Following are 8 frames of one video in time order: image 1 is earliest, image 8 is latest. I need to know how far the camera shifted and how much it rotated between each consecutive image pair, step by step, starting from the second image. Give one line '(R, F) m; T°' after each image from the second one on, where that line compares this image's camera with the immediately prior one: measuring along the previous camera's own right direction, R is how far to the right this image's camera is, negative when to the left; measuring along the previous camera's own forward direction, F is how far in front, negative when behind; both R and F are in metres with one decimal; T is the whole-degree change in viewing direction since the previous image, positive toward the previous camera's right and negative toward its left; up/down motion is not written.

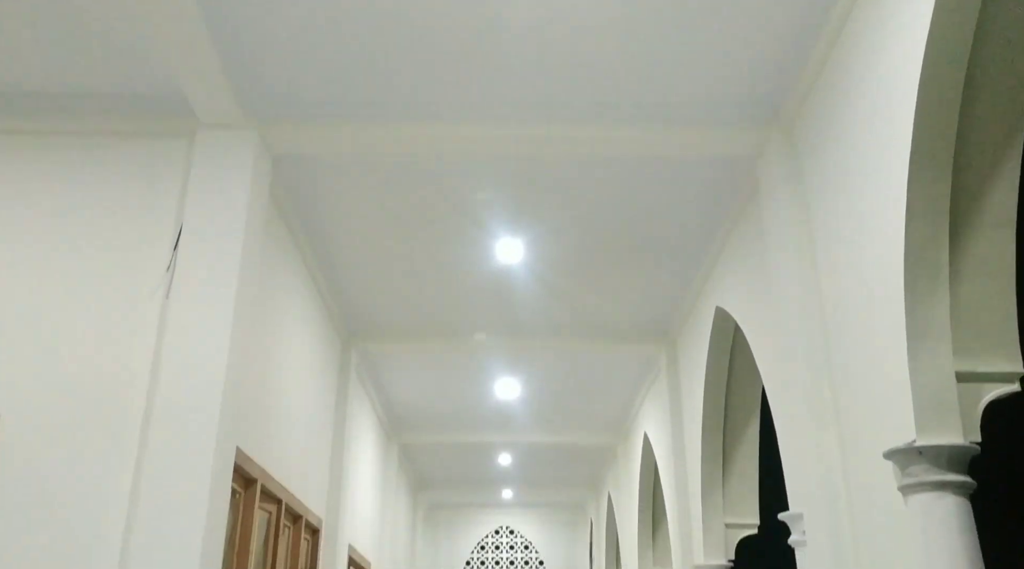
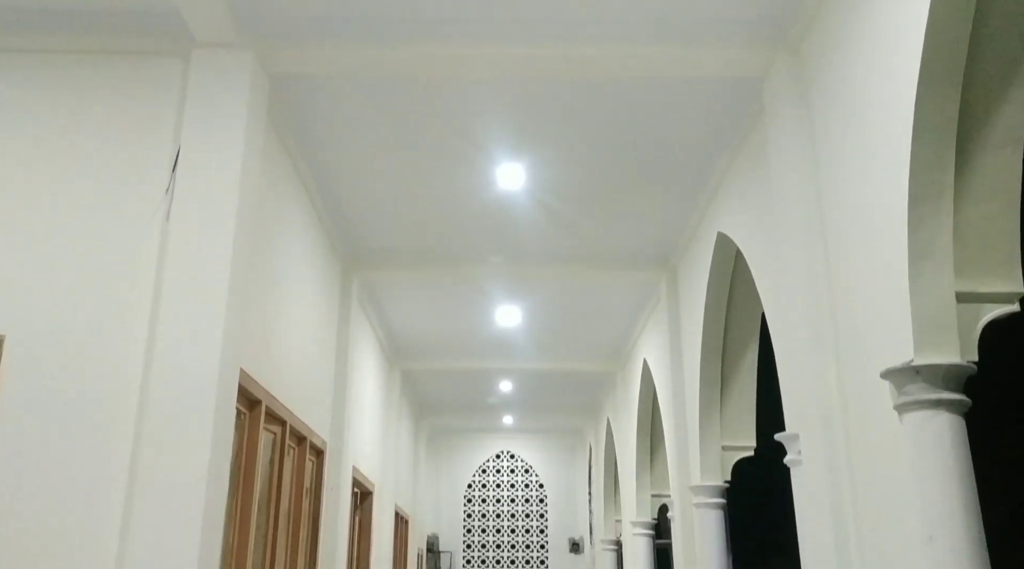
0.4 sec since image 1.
(0.0, 0.0) m; 0°
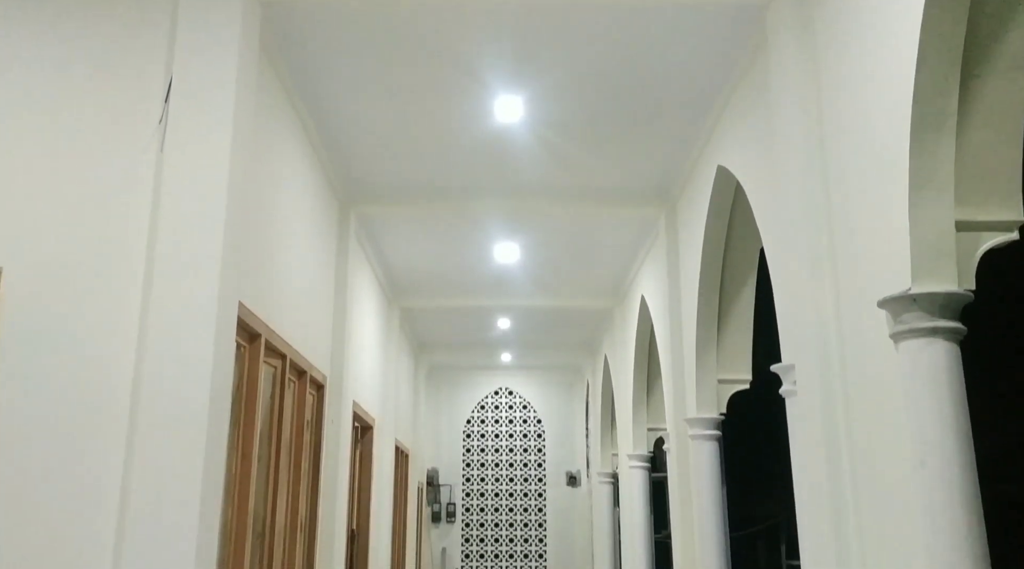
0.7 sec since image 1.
(0.0, 0.0) m; 0°
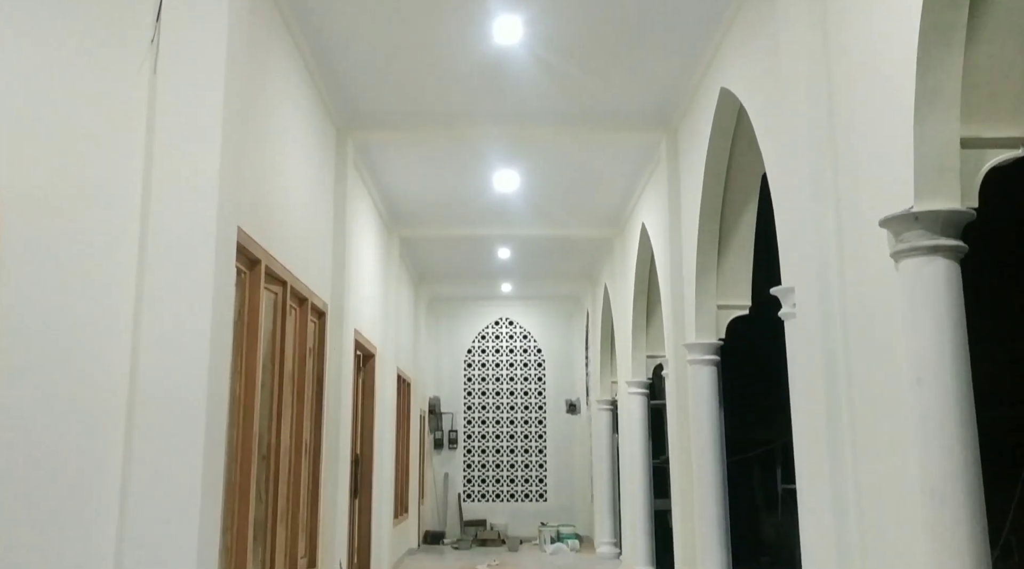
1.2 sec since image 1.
(0.0, 0.0) m; 0°
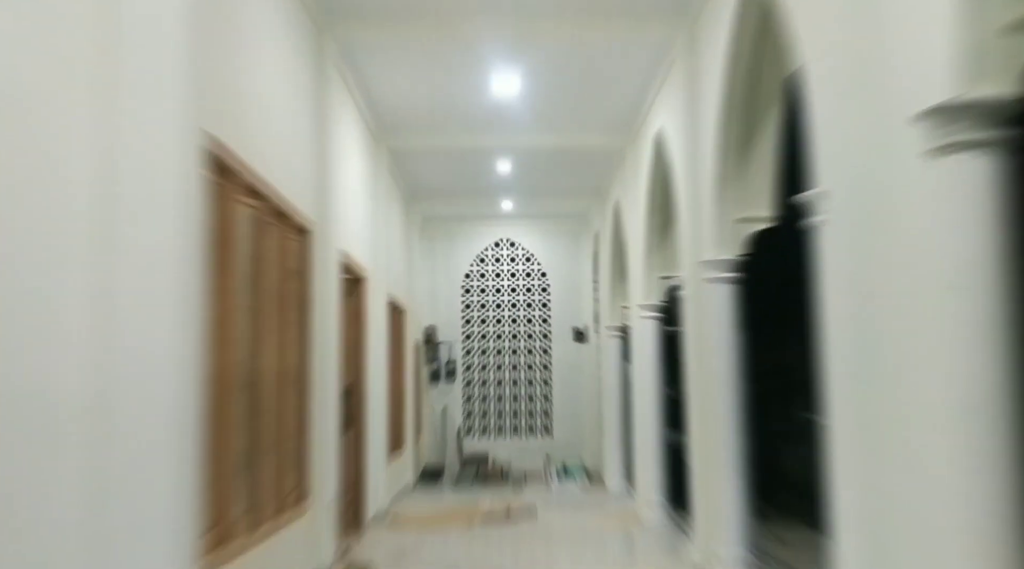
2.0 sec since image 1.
(0.0, +0.6) m; 0°
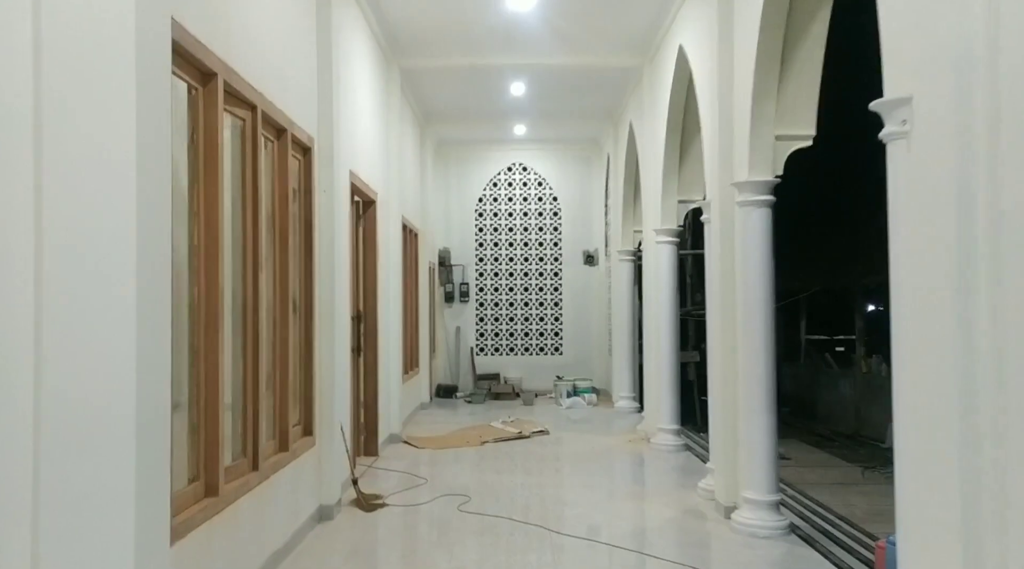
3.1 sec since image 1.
(-0.1, 0.0) m; 0°
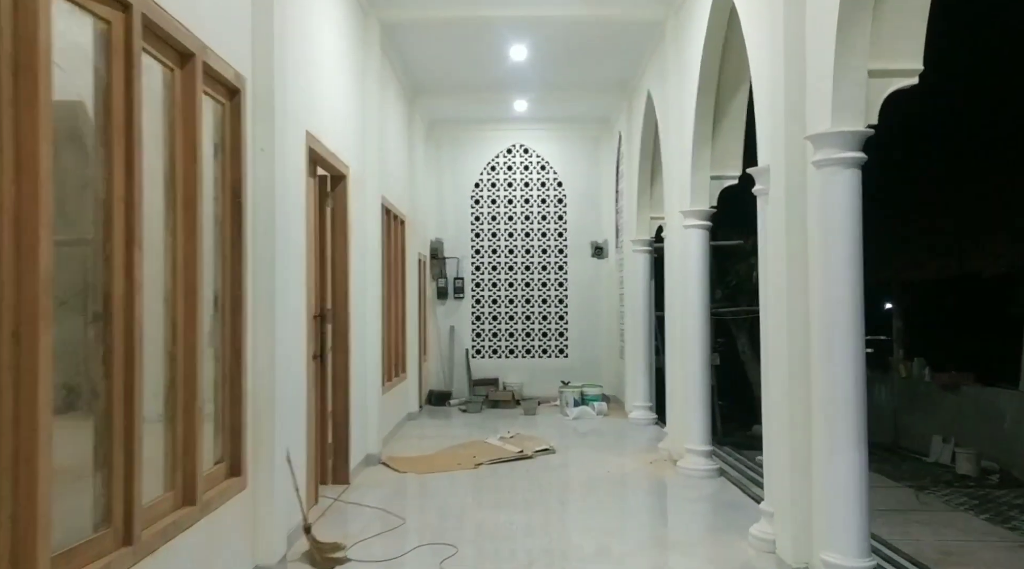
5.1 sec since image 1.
(0.0, +1.0) m; 0°
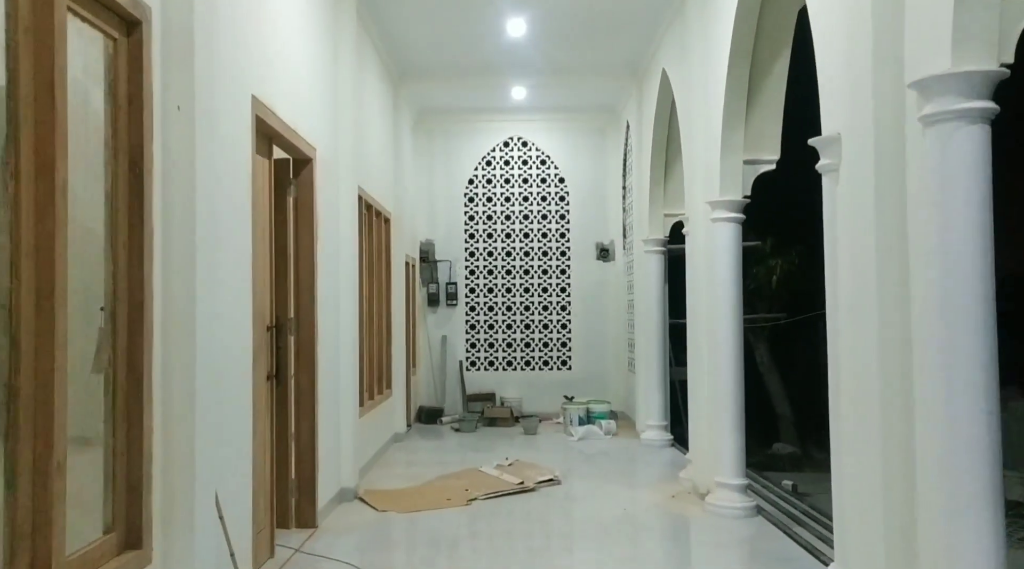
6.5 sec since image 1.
(0.0, +0.7) m; 0°
